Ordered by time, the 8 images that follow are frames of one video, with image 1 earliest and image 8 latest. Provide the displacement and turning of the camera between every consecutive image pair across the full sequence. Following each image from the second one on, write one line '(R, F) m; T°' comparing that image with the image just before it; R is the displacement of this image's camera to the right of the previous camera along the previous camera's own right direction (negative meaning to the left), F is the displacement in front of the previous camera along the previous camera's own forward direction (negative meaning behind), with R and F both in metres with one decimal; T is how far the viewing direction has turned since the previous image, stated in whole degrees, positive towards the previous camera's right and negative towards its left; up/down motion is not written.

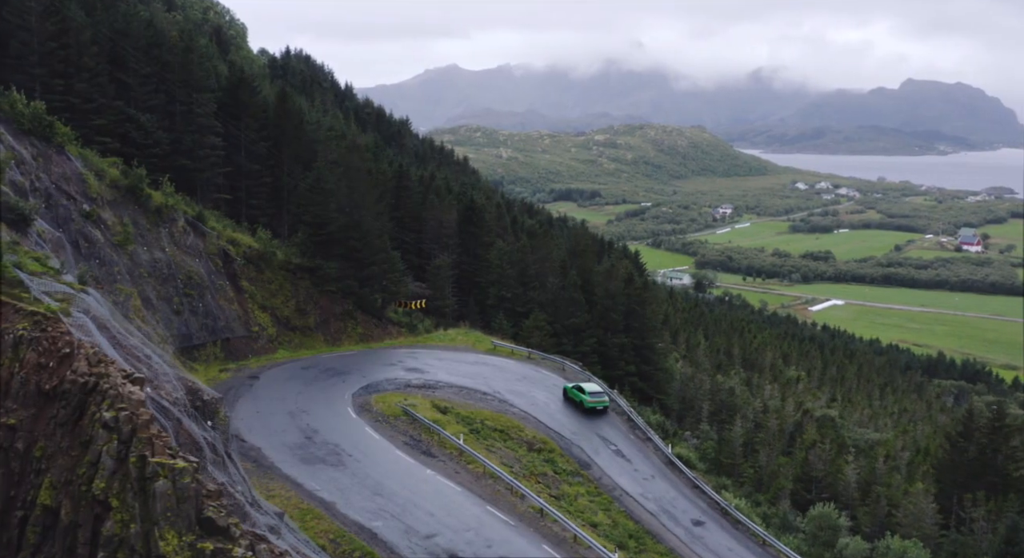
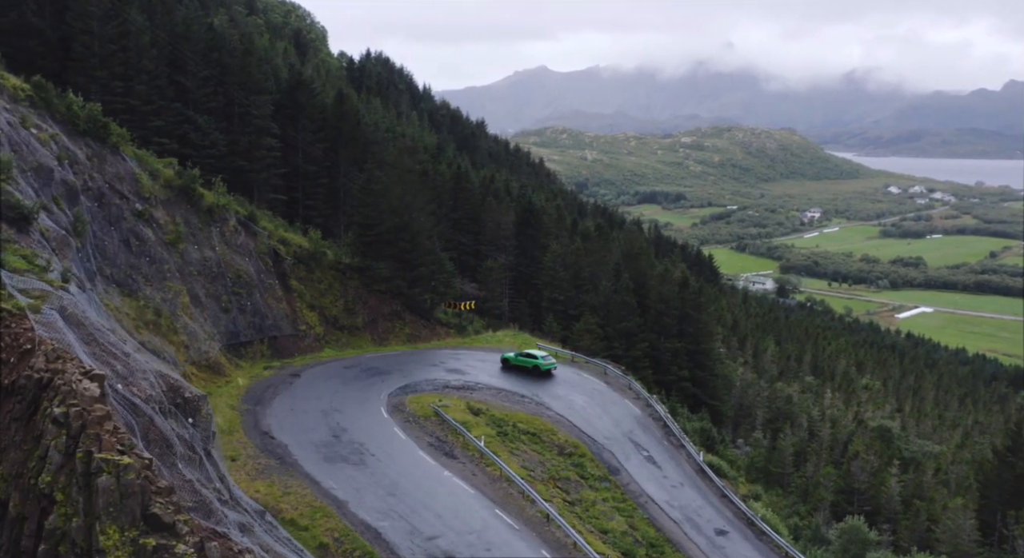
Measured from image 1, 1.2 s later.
(+0.8, +0.2) m; -4°
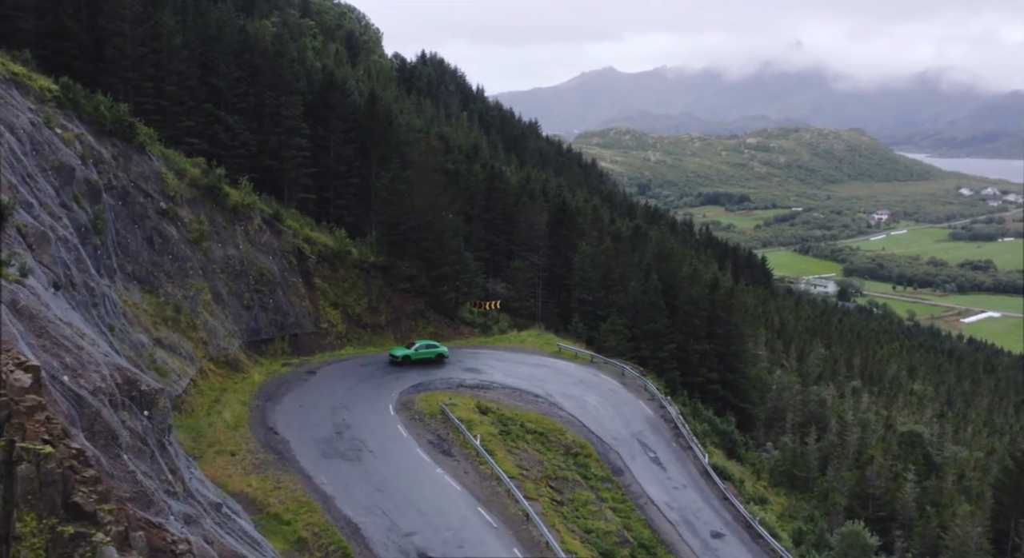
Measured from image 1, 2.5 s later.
(+0.9, 0.0) m; -3°
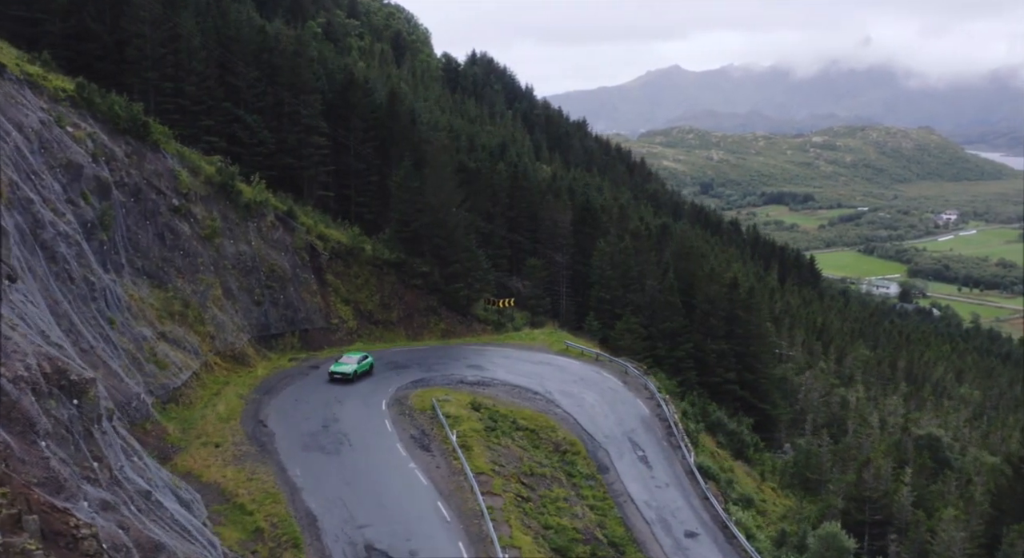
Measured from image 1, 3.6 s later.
(+1.2, -0.1) m; -2°
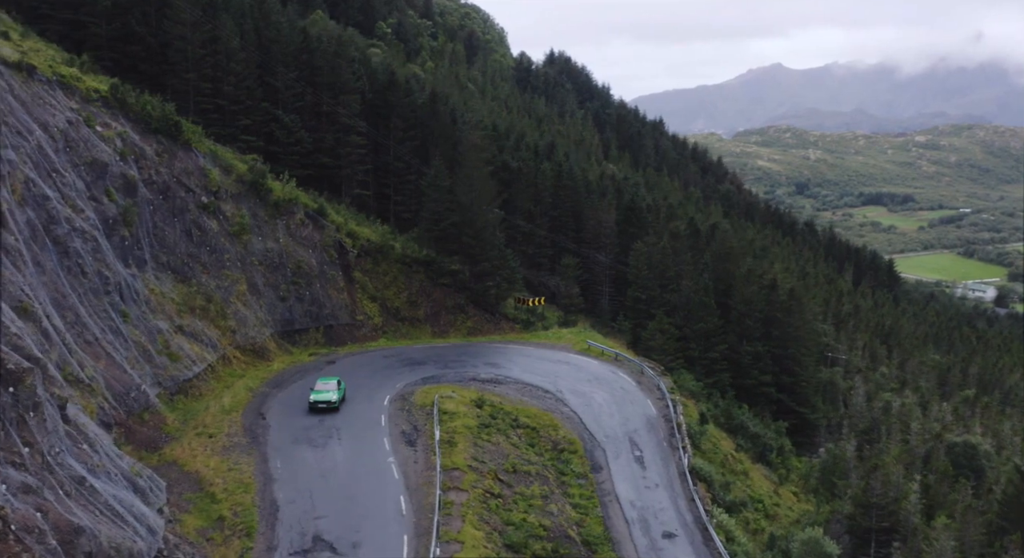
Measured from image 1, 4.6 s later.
(+1.6, -0.1) m; -3°
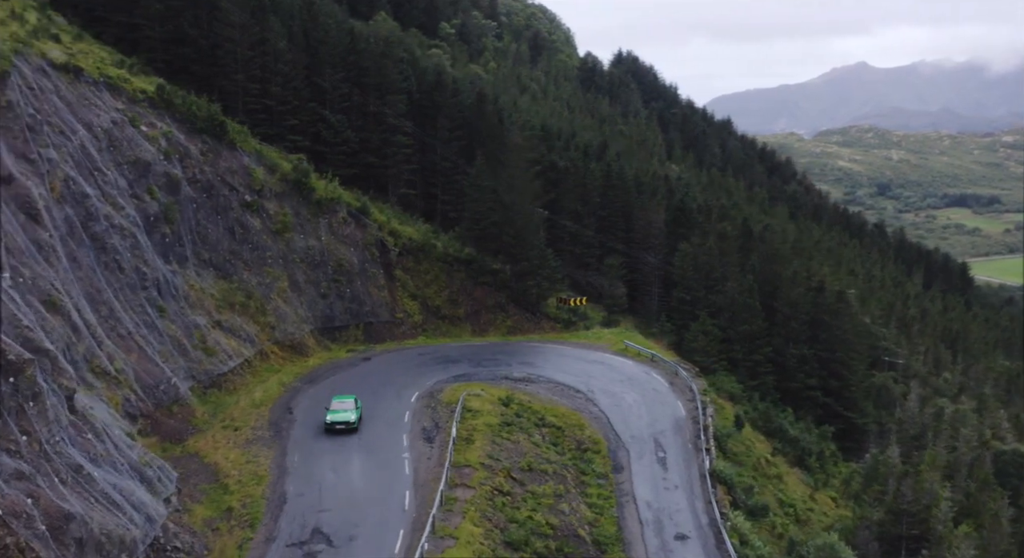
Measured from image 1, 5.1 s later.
(+0.8, 0.0) m; -4°
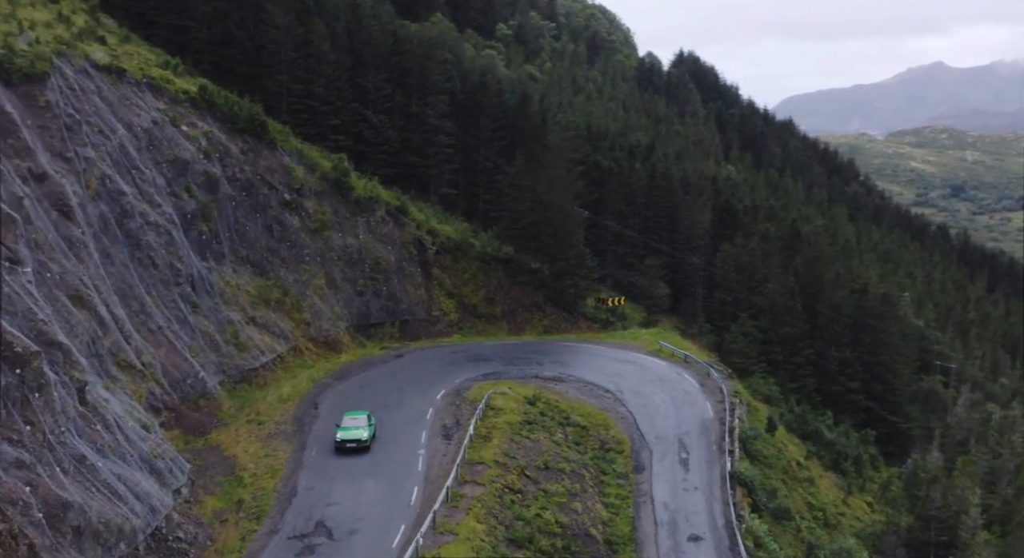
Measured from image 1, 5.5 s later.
(+0.7, +0.1) m; -3°
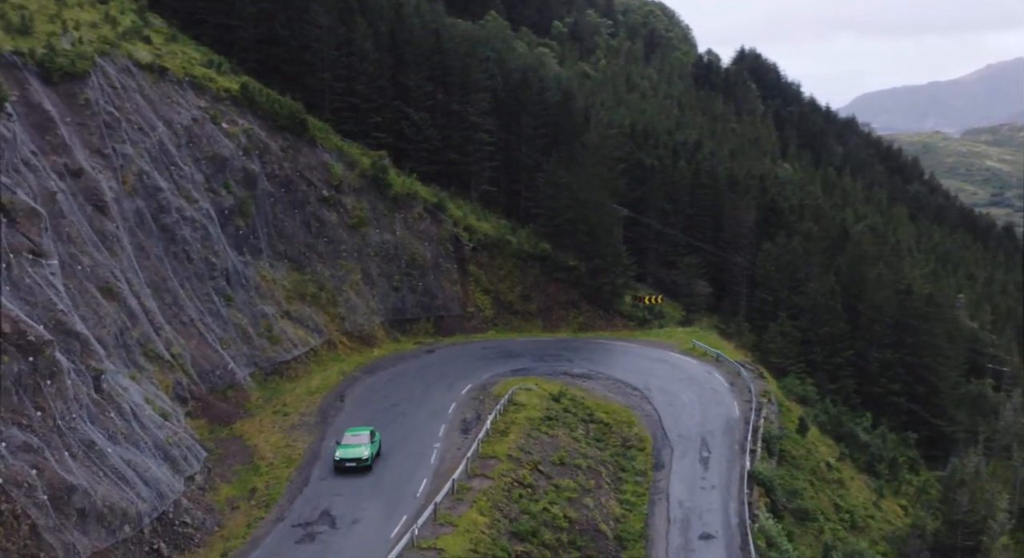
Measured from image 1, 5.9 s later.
(+0.7, -0.1) m; -3°
